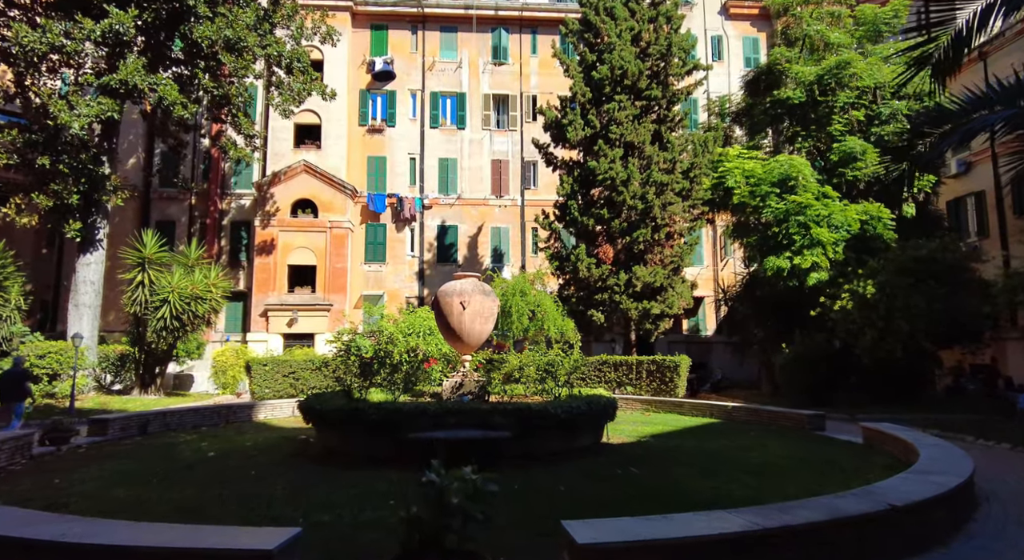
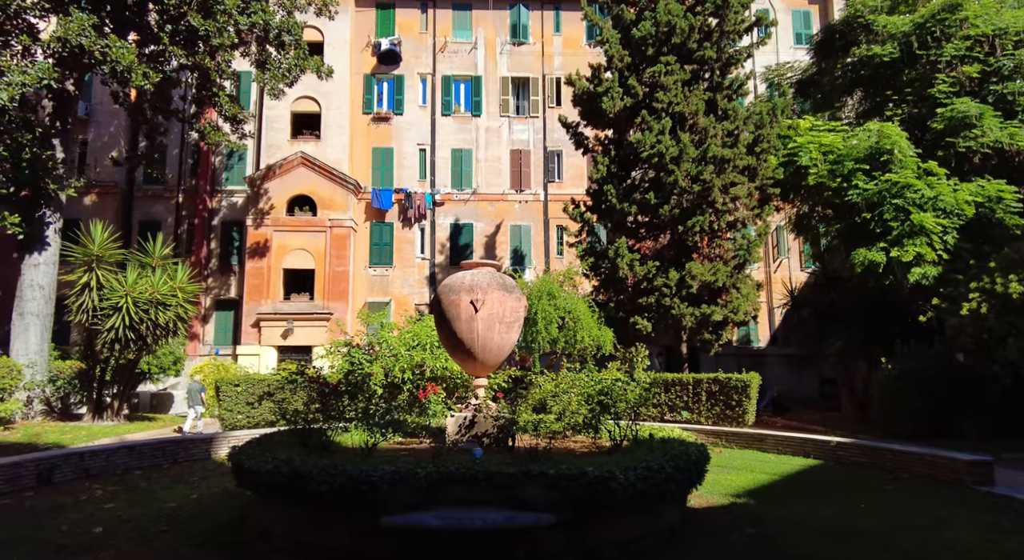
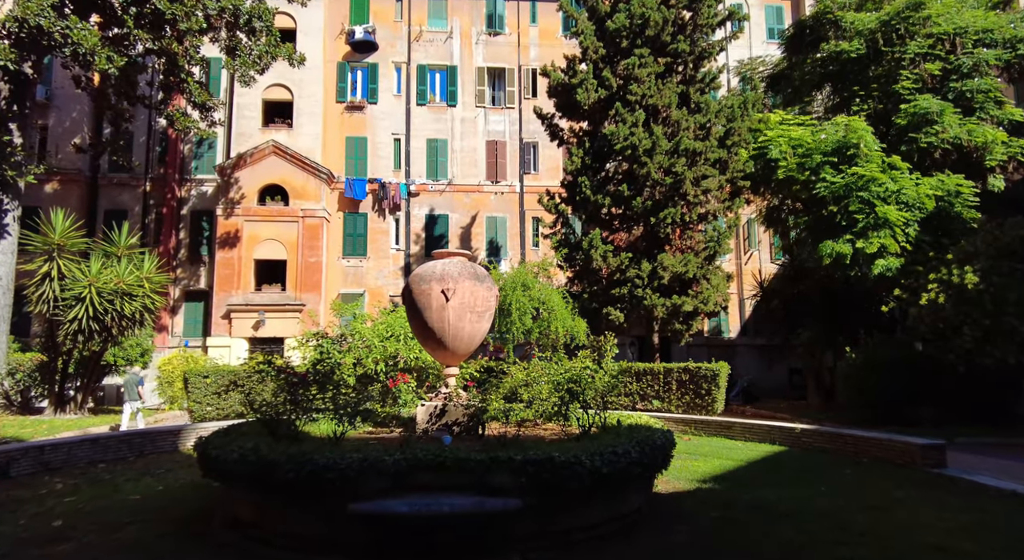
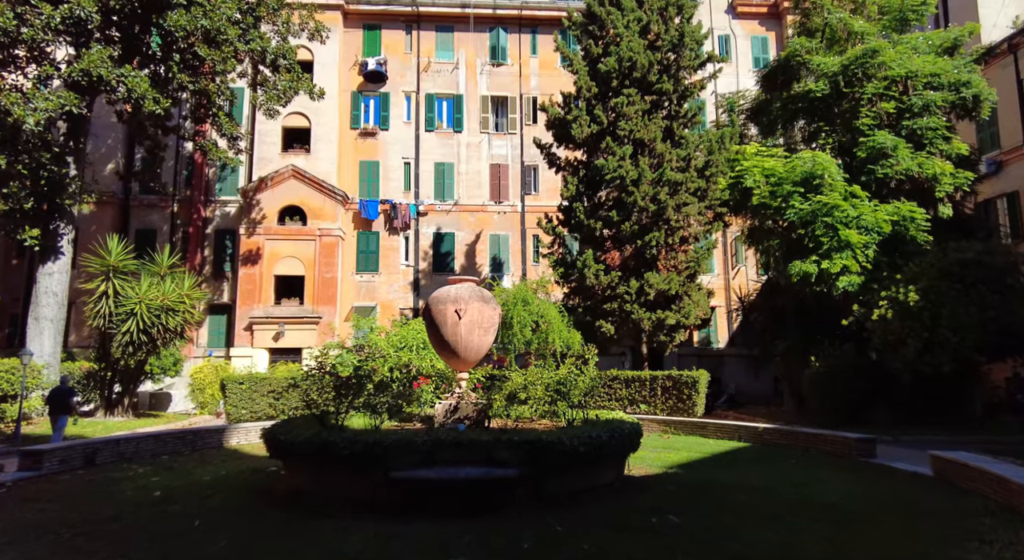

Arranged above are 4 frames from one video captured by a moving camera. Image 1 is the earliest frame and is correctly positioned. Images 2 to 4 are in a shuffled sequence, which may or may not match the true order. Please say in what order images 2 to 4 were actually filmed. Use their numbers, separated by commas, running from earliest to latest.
4, 3, 2
